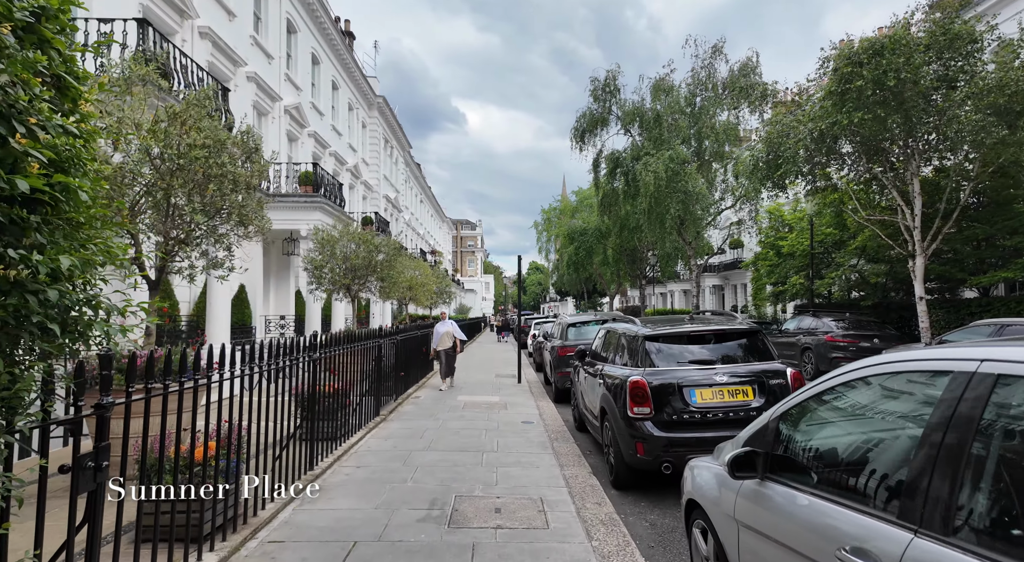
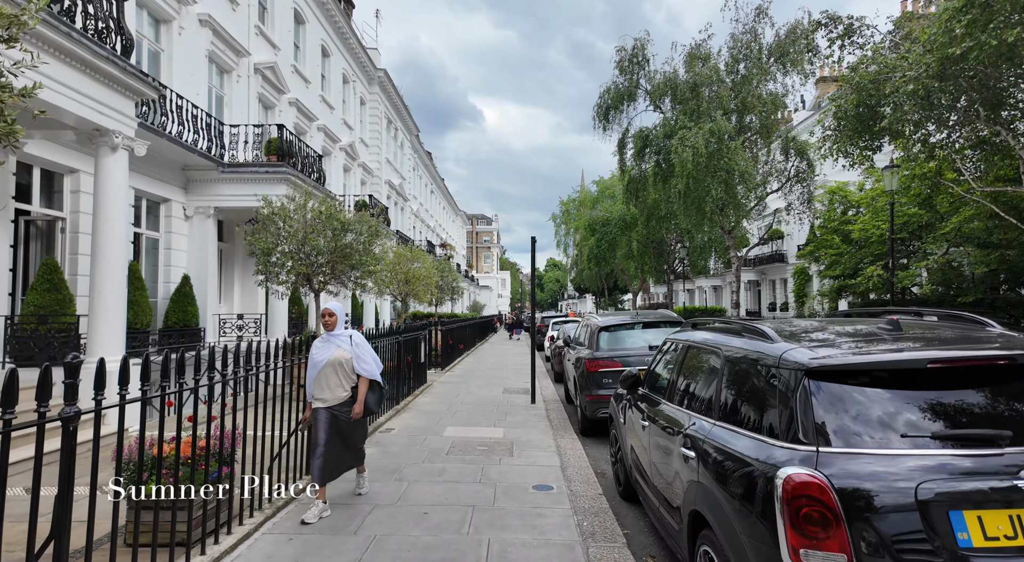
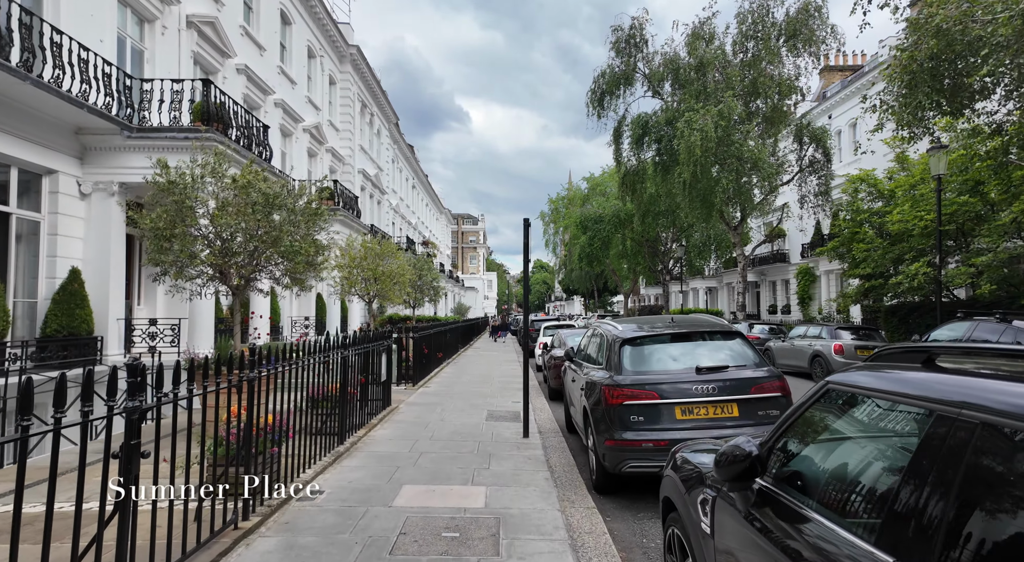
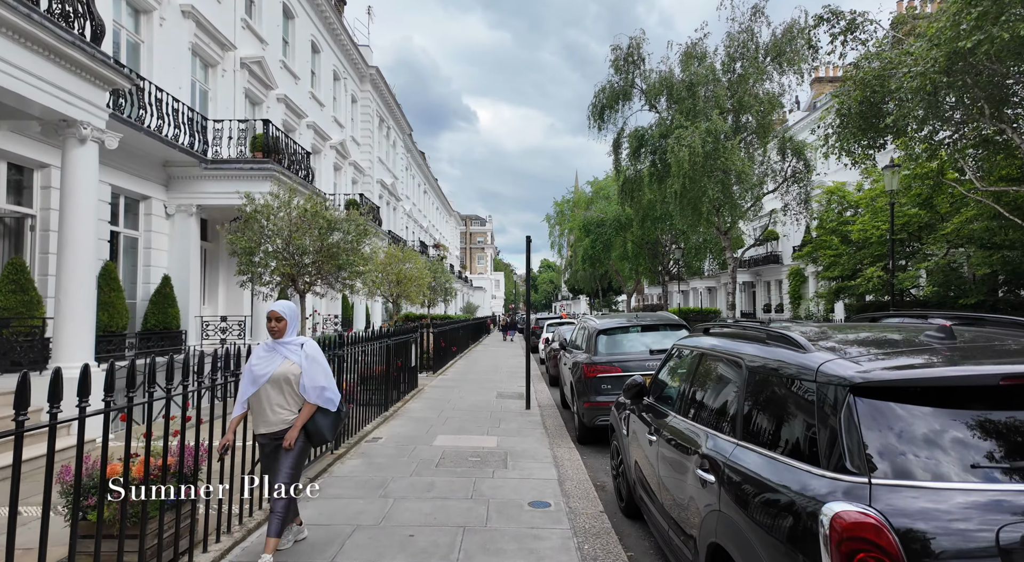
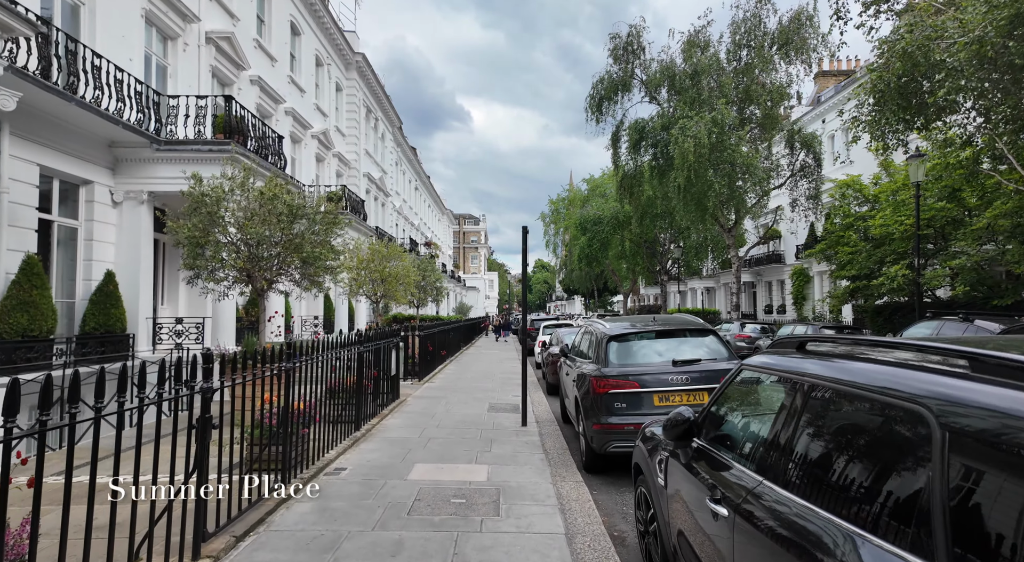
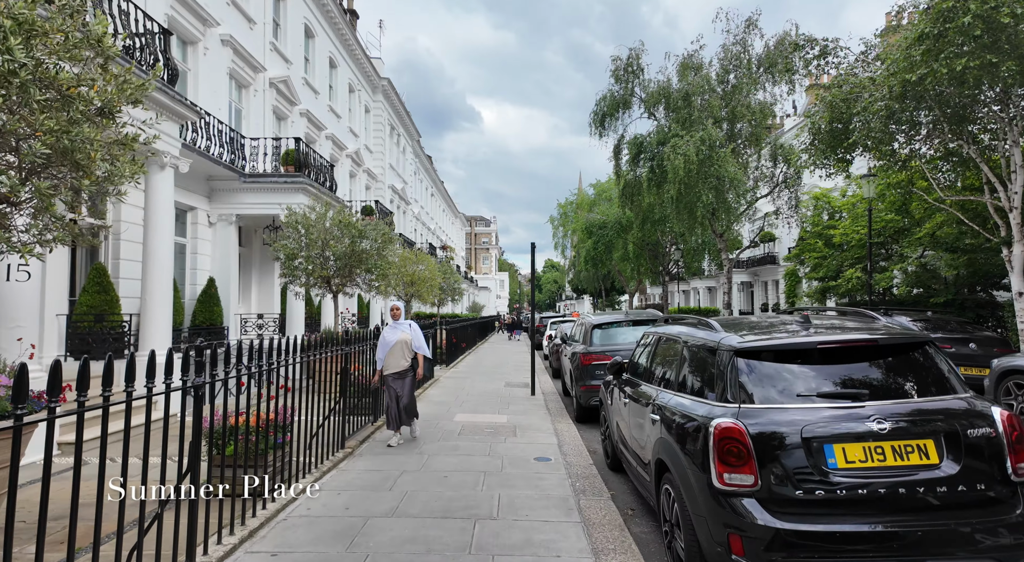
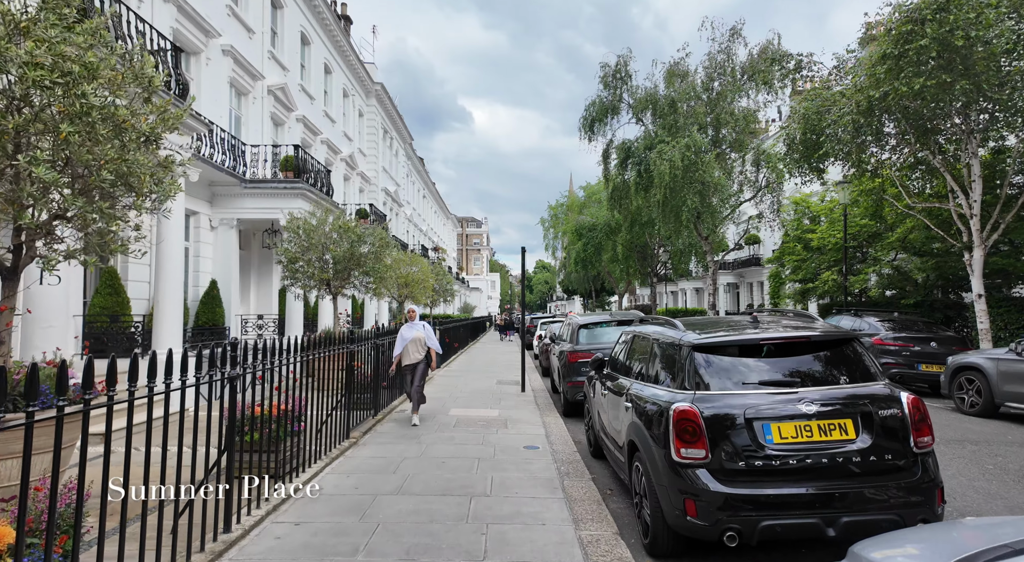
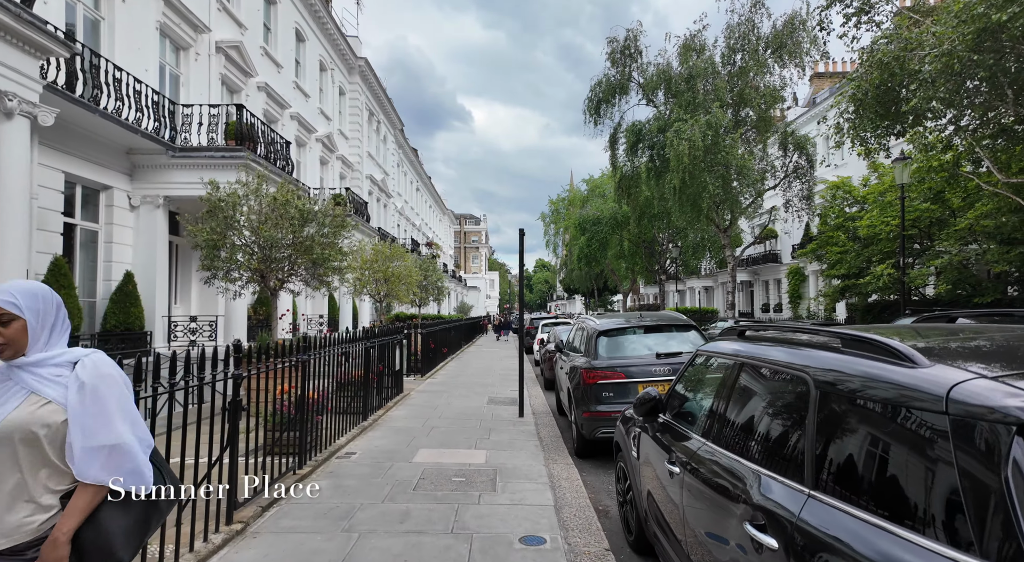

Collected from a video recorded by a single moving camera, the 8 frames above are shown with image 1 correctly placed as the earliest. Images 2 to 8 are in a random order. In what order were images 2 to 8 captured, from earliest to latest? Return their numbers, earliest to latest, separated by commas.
7, 6, 2, 4, 8, 5, 3
